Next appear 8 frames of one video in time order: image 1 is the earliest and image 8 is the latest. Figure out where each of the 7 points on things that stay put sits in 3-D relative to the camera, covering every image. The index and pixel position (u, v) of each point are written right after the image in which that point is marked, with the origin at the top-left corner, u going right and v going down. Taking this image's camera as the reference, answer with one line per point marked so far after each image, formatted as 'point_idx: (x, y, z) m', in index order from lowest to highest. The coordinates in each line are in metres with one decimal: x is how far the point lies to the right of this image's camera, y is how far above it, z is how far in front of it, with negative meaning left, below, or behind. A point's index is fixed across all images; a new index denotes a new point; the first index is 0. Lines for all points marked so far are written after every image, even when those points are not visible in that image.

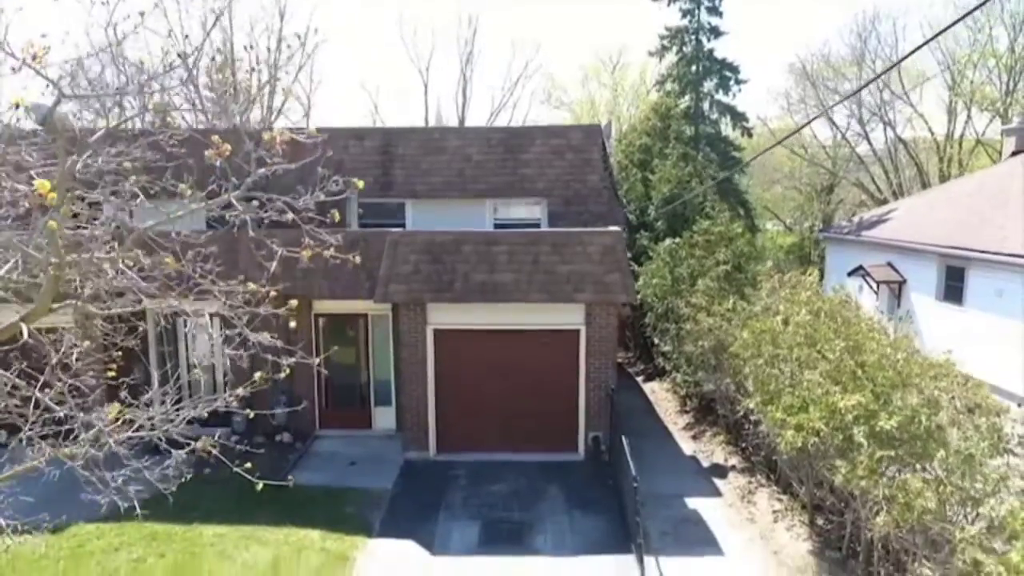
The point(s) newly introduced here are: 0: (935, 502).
0: (+3.8, -1.9, +6.6) m
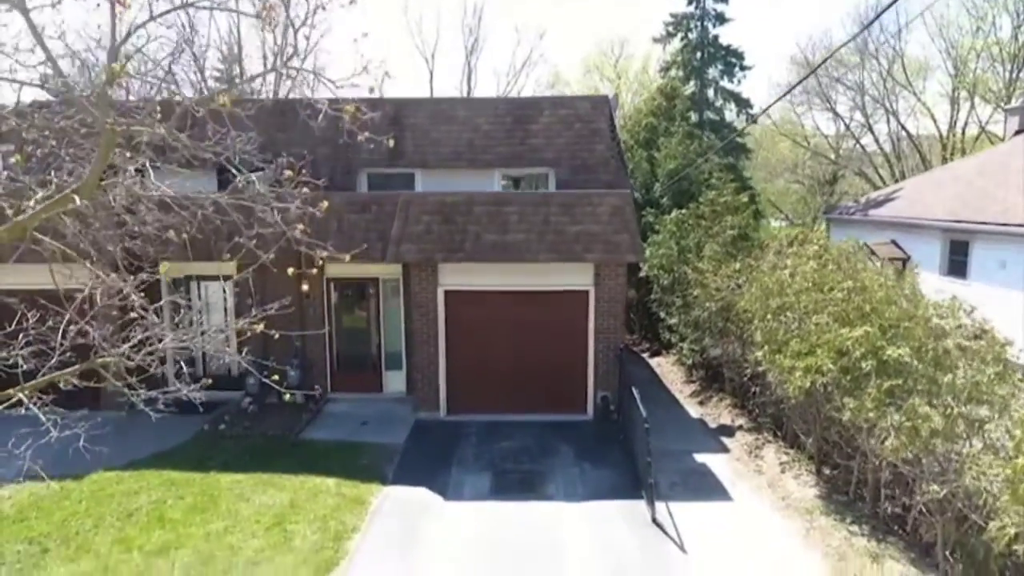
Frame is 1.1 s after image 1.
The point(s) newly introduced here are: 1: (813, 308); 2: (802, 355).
0: (+4.0, -1.2, +6.8) m
1: (+3.8, -0.2, +9.2) m
2: (+3.6, -0.8, +9.0) m
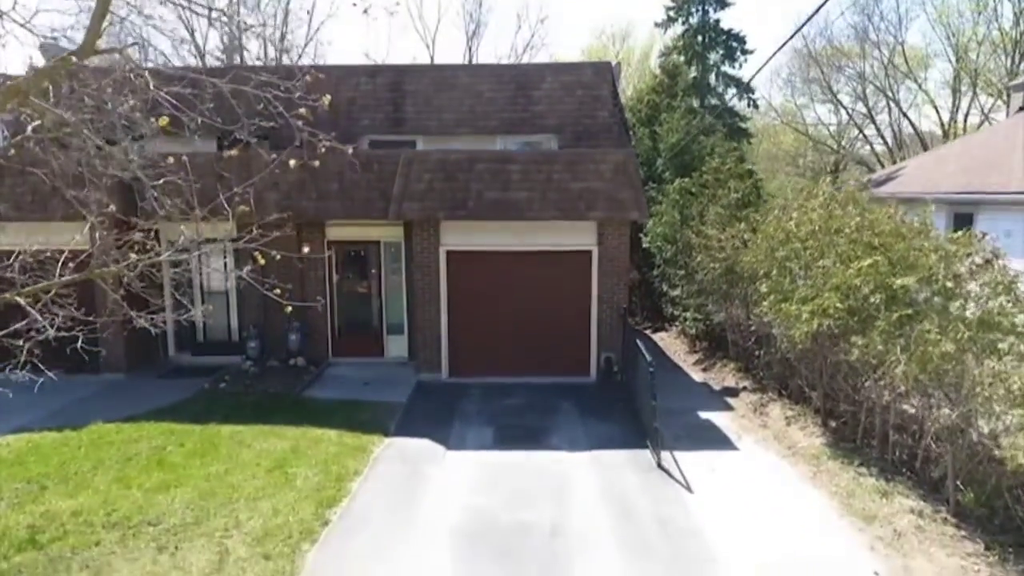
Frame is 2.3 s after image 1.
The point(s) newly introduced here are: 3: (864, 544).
0: (+4.0, -0.5, +6.7) m
1: (+3.8, +0.5, +9.2) m
2: (+3.6, -0.1, +8.9) m
3: (+3.2, -2.3, +6.6) m
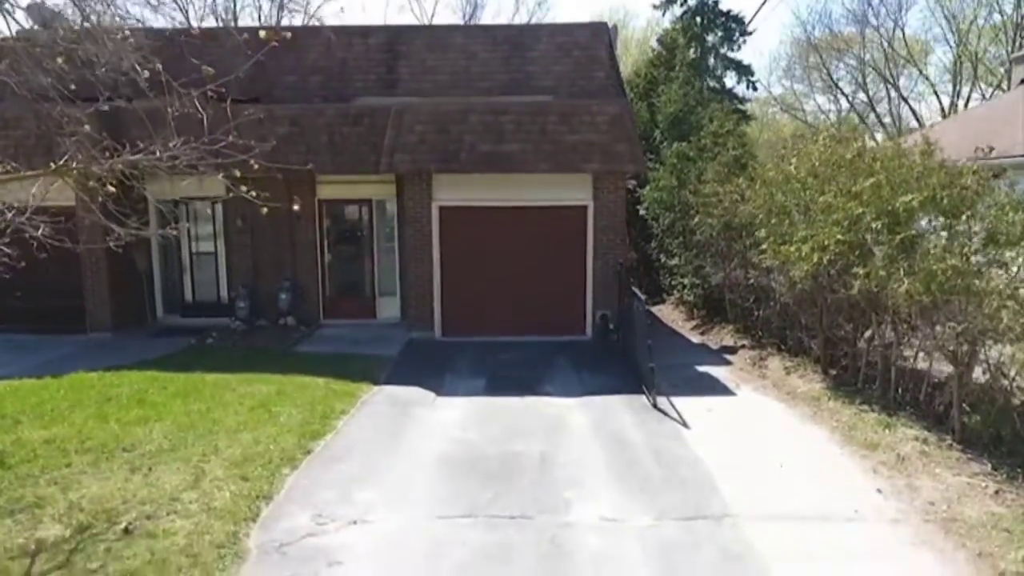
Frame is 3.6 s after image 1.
0: (+3.9, +0.2, +6.4) m
1: (+3.7, +1.2, +8.9) m
2: (+3.5, +0.6, +8.6) m
3: (+3.1, -1.6, +6.4) m
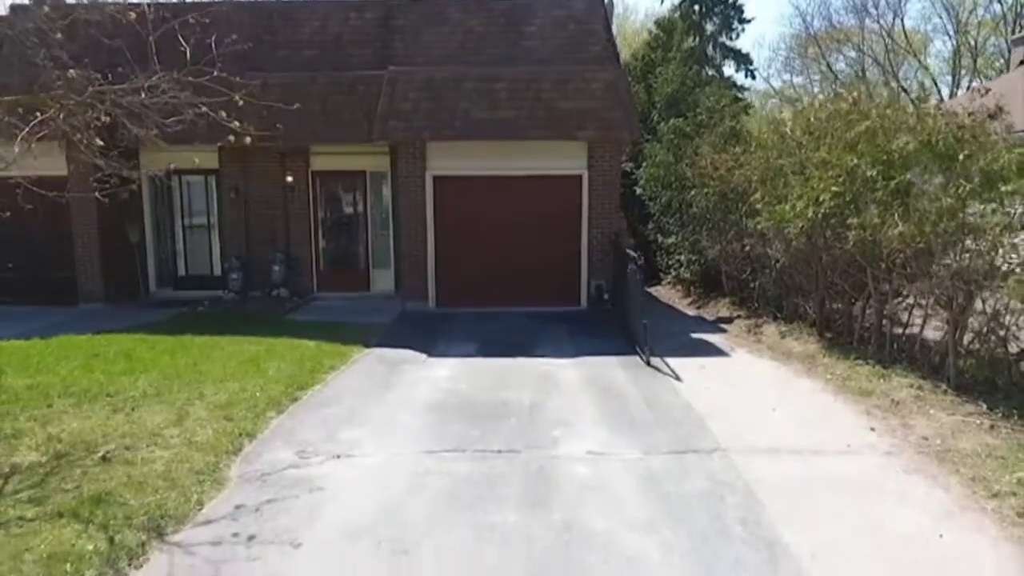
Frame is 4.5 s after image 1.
0: (+3.8, +0.7, +6.4) m
1: (+3.6, +1.7, +8.8) m
2: (+3.4, +1.1, +8.5) m
3: (+3.0, -1.1, +6.3) m
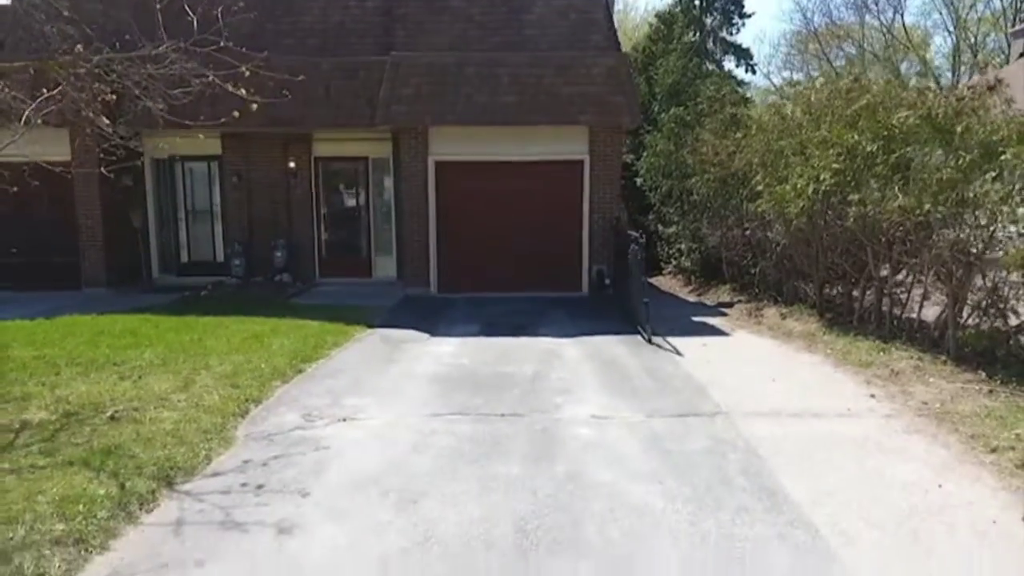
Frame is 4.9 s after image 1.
0: (+3.8, +1.0, +6.4) m
1: (+3.6, +2.0, +8.9) m
2: (+3.4, +1.4, +8.6) m
3: (+3.0, -0.8, +6.4) m
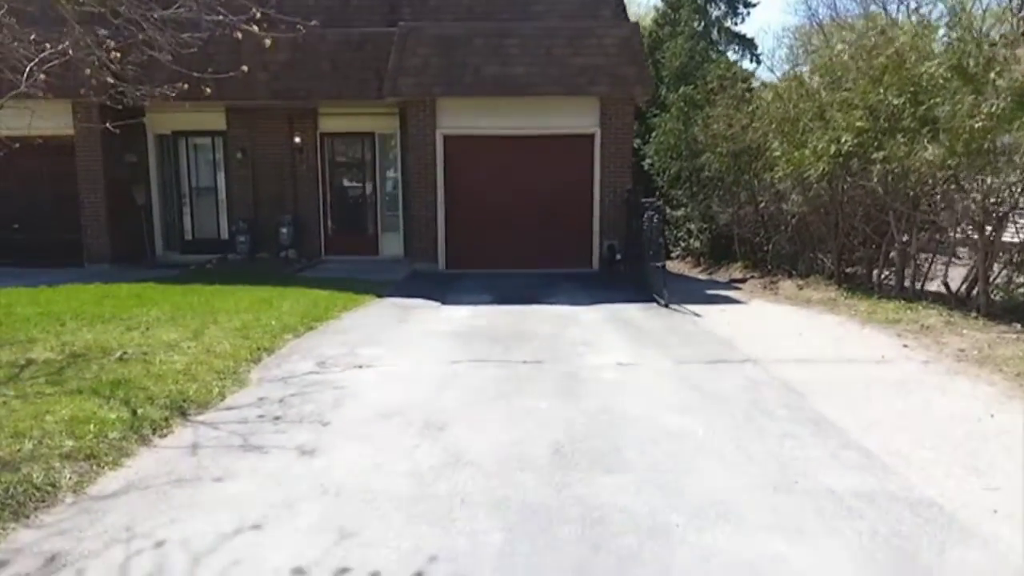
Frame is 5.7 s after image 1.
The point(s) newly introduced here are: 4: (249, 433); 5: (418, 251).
0: (+4.0, +1.4, +6.2) m
1: (+3.8, +2.4, +8.7) m
2: (+3.6, +1.8, +8.4) m
3: (+3.2, -0.4, +6.2) m
4: (-1.3, -0.7, +3.6) m
5: (-1.6, +0.6, +12.3) m
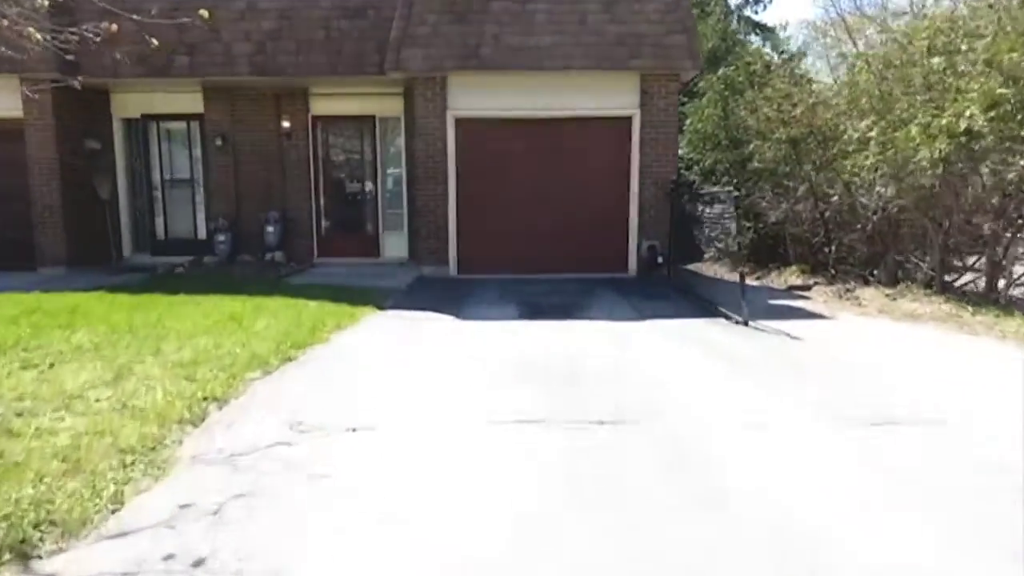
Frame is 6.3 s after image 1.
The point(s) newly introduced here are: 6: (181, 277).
0: (+4.3, +1.3, +4.5) m
1: (+4.1, +2.3, +6.9) m
2: (+3.9, +1.7, +6.7) m
3: (+3.5, -0.5, +4.4) m
4: (-0.9, -0.8, +1.8) m
5: (-1.2, +0.5, +10.6) m
6: (-4.3, +0.1, +9.5) m
